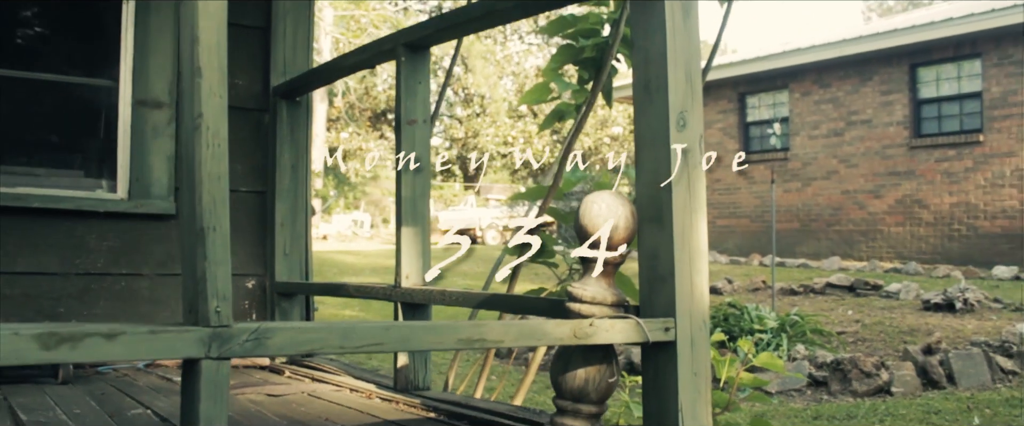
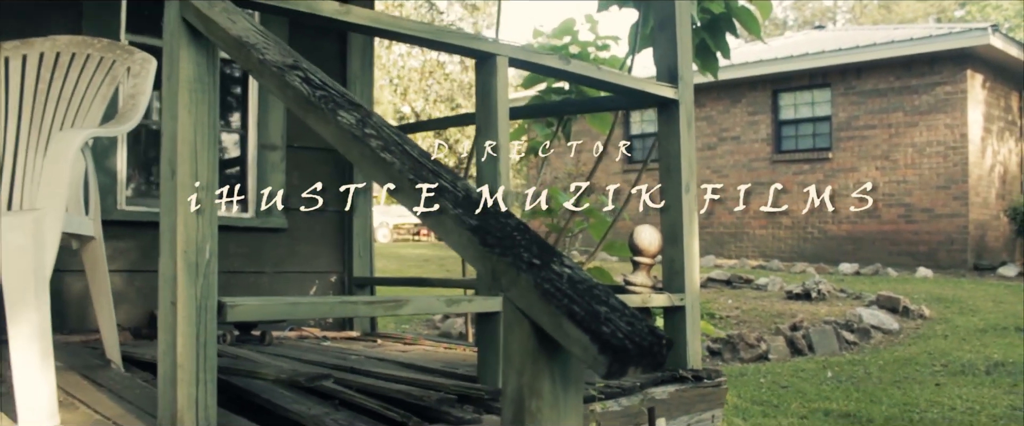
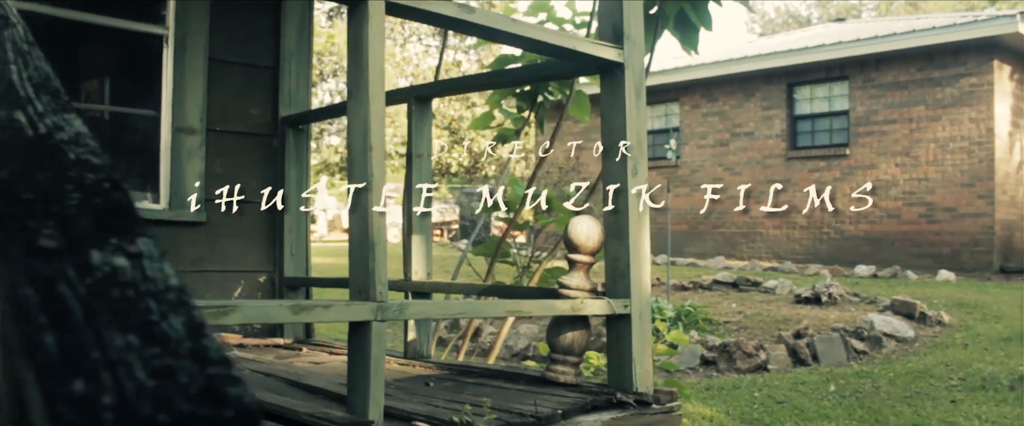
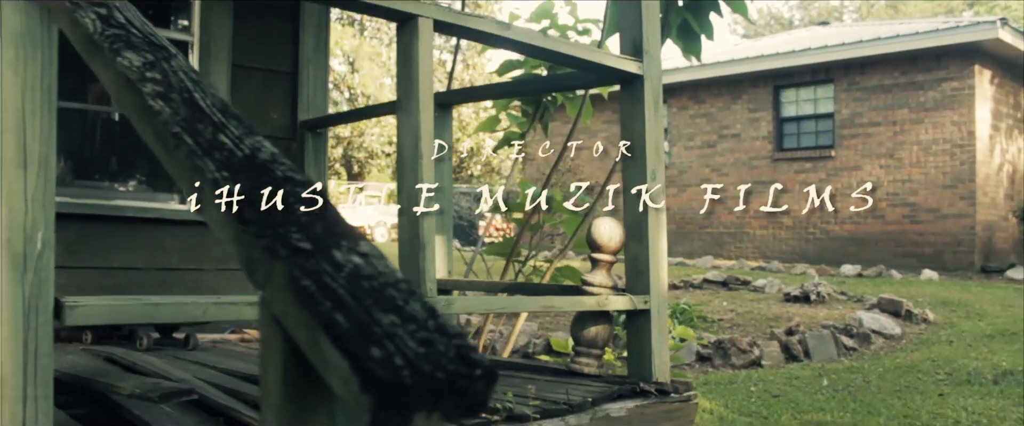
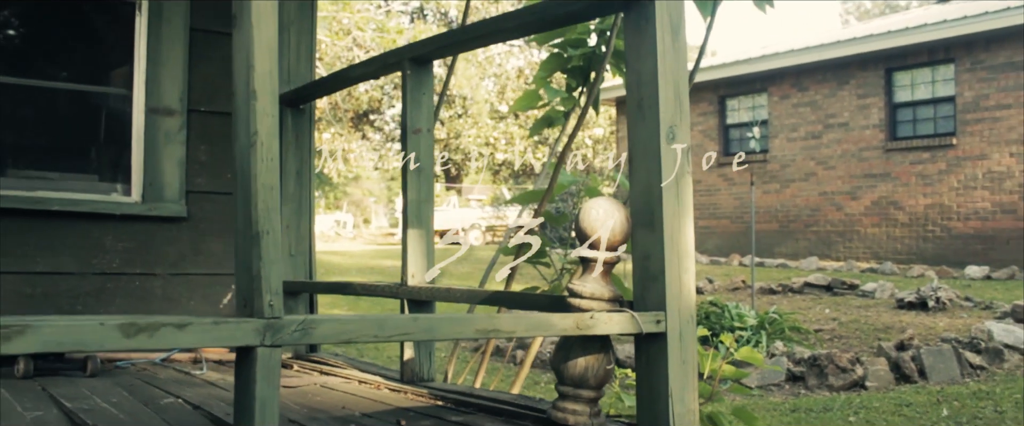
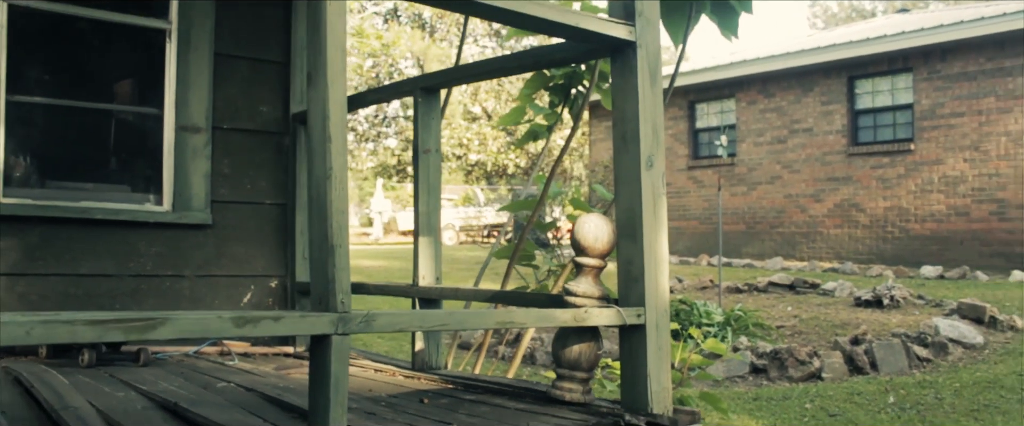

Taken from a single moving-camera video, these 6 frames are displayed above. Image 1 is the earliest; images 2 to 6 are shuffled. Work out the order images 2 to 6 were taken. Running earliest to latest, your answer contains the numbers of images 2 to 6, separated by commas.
5, 6, 3, 4, 2
